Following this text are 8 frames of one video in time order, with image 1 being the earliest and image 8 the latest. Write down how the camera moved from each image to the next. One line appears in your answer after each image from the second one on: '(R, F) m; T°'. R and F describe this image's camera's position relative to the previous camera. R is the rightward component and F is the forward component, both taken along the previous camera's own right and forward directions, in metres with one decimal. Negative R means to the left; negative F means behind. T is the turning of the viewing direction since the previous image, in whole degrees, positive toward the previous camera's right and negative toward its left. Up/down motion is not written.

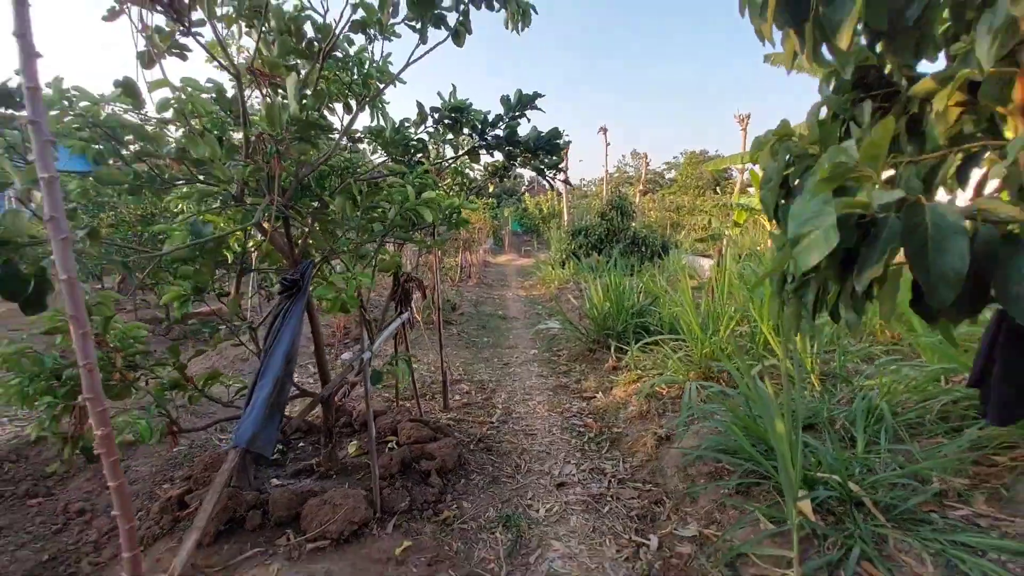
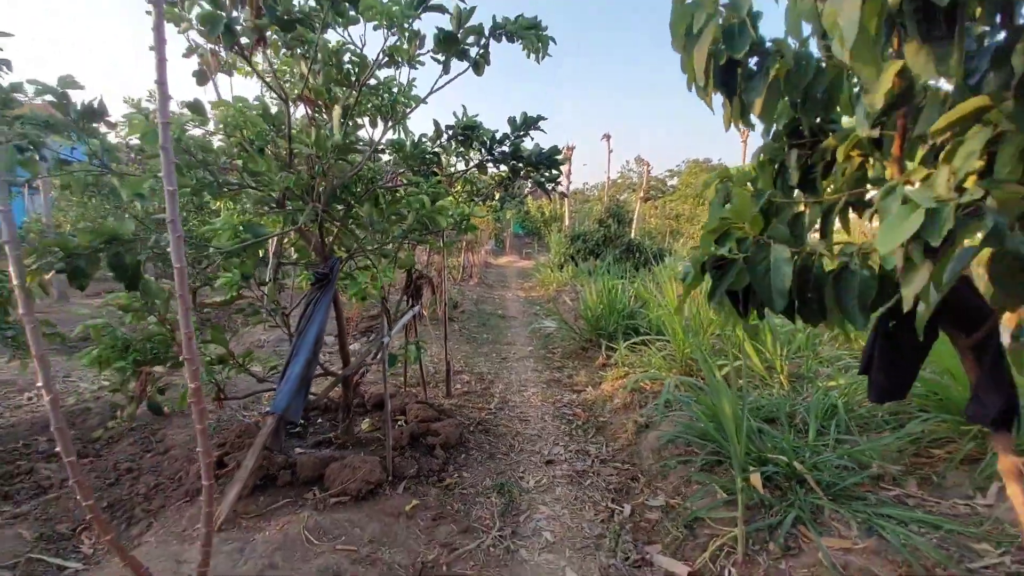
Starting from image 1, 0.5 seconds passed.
(0.0, -0.4) m; 0°
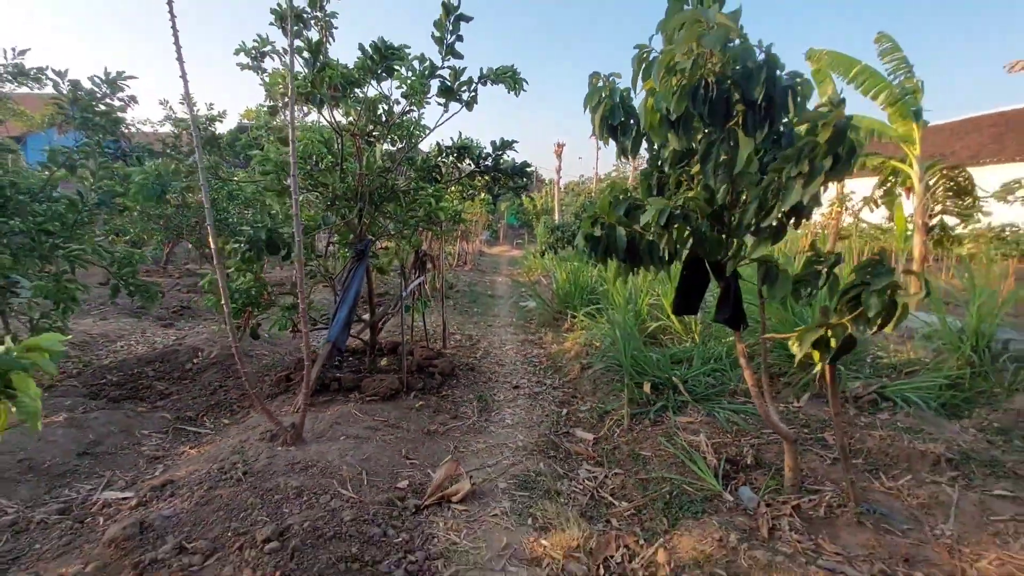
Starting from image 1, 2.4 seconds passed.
(+0.2, -1.3) m; 0°
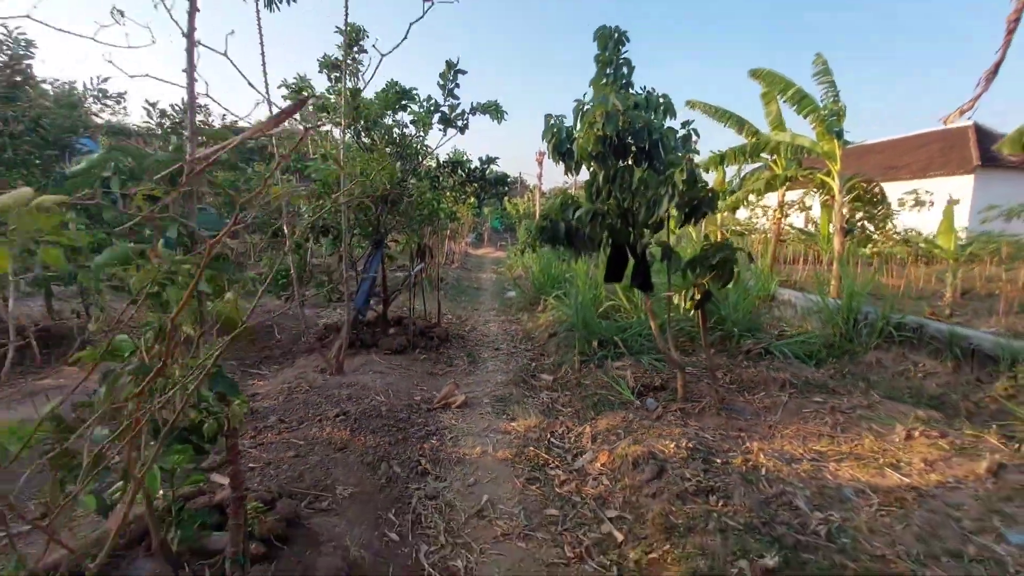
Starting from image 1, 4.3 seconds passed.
(0.0, -1.3) m; +2°
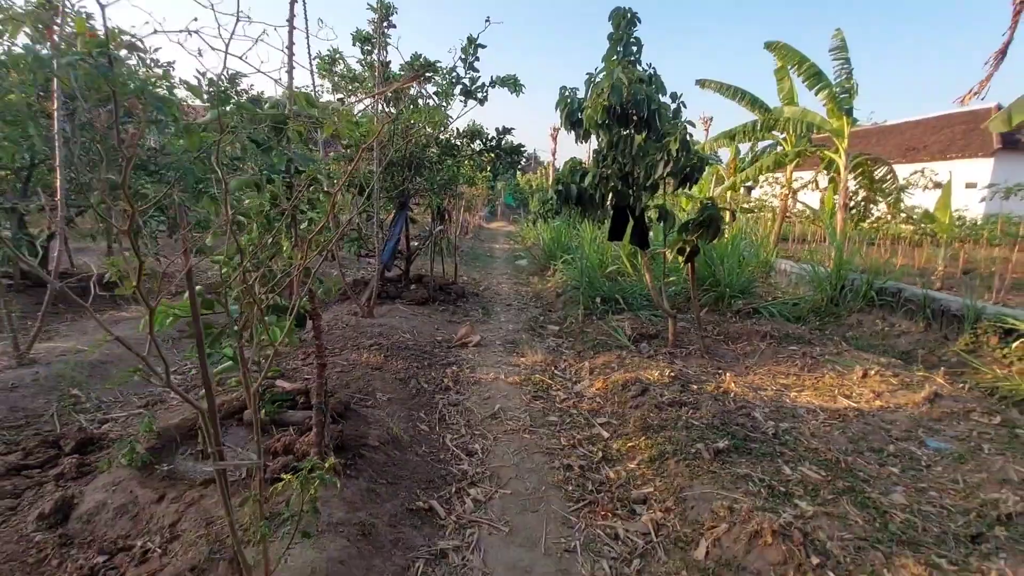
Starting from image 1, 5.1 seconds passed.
(0.0, -0.5) m; -1°
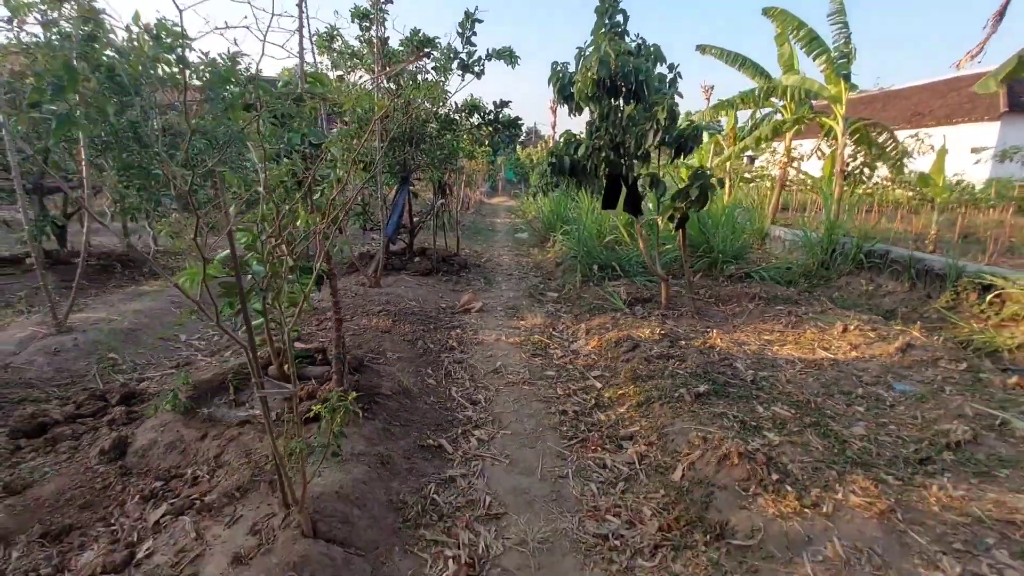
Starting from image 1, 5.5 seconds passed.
(0.0, -0.2) m; 0°
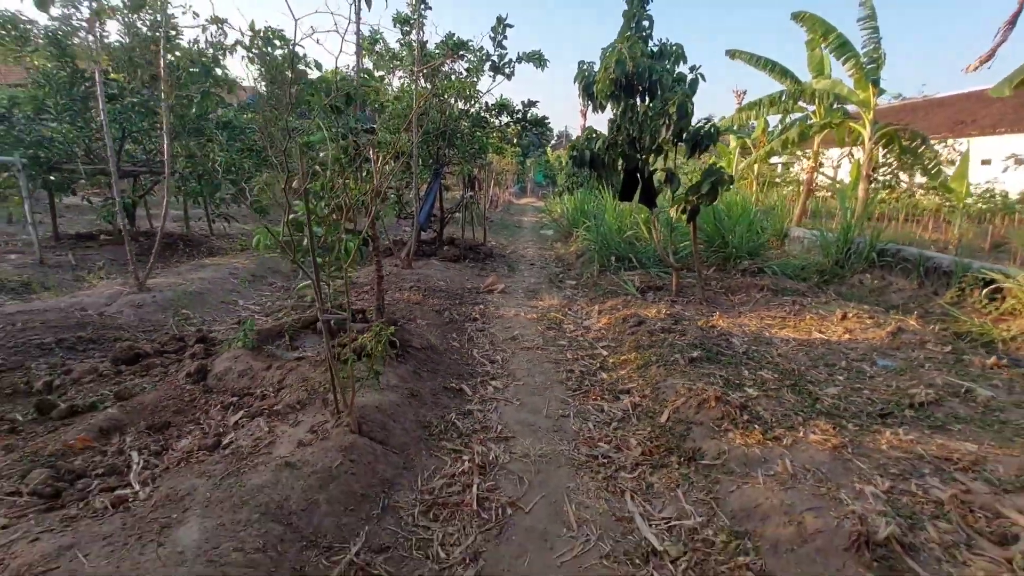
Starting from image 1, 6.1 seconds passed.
(+0.1, -0.4) m; -3°
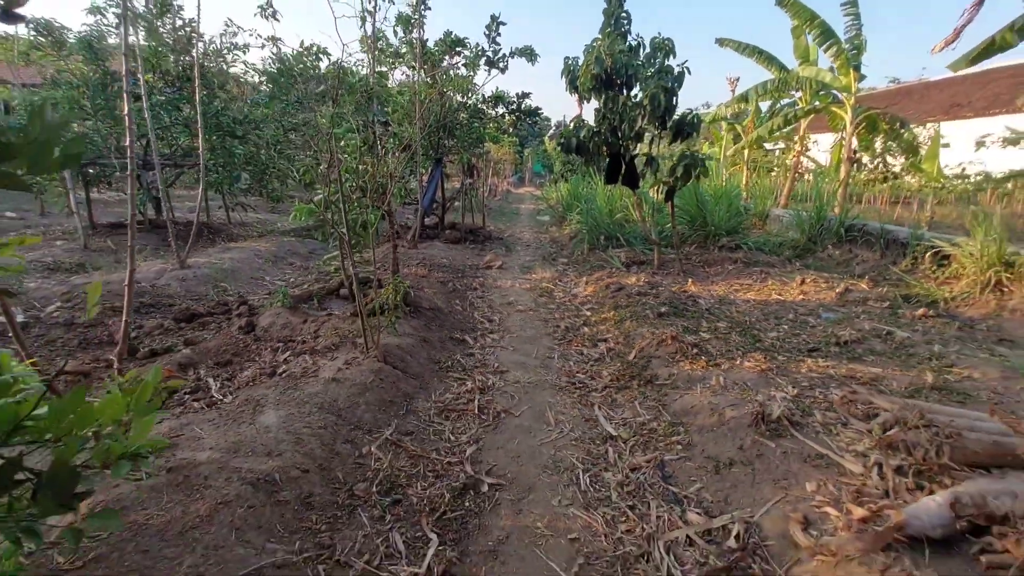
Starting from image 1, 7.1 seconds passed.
(+0.1, -0.5) m; 0°
